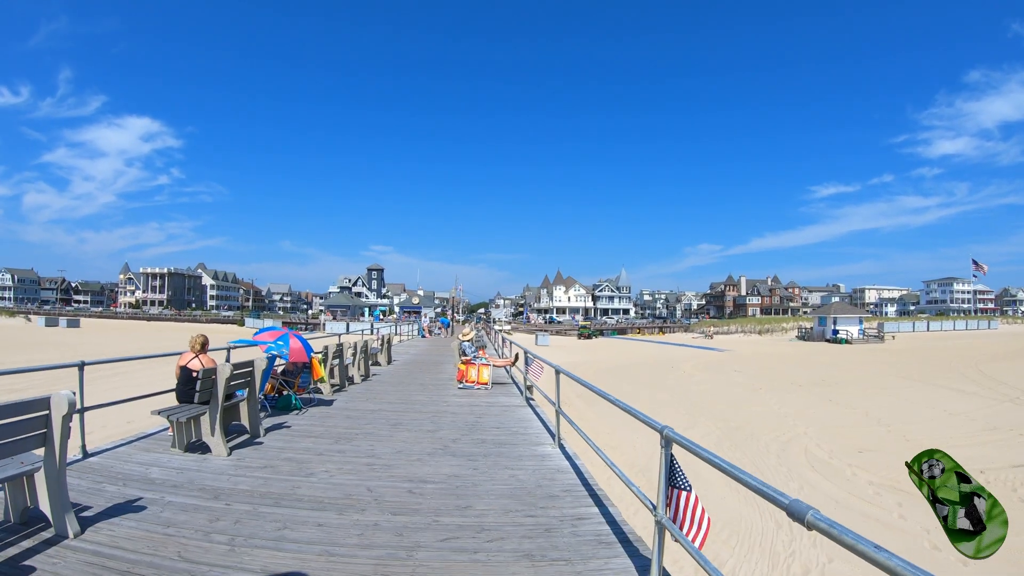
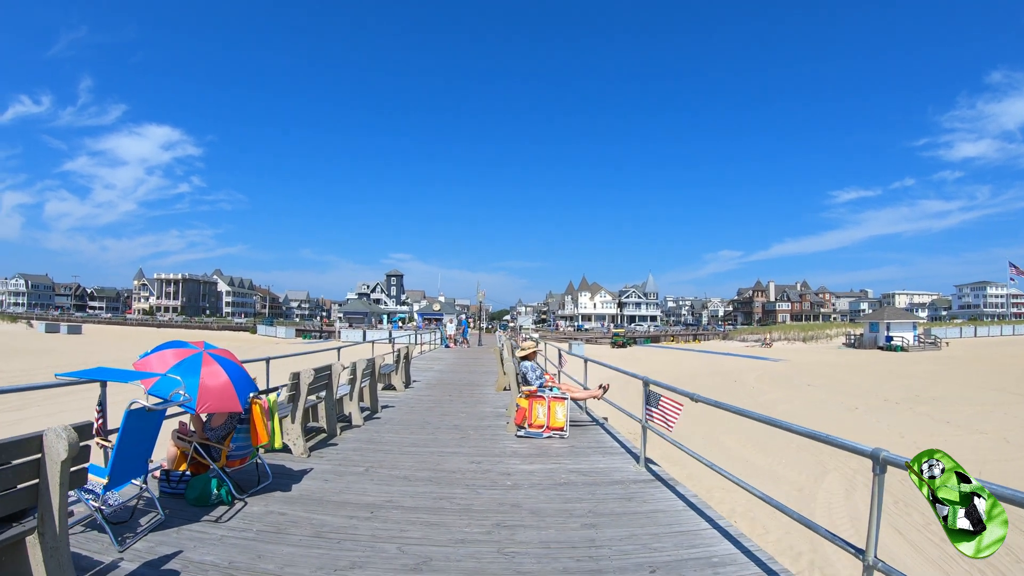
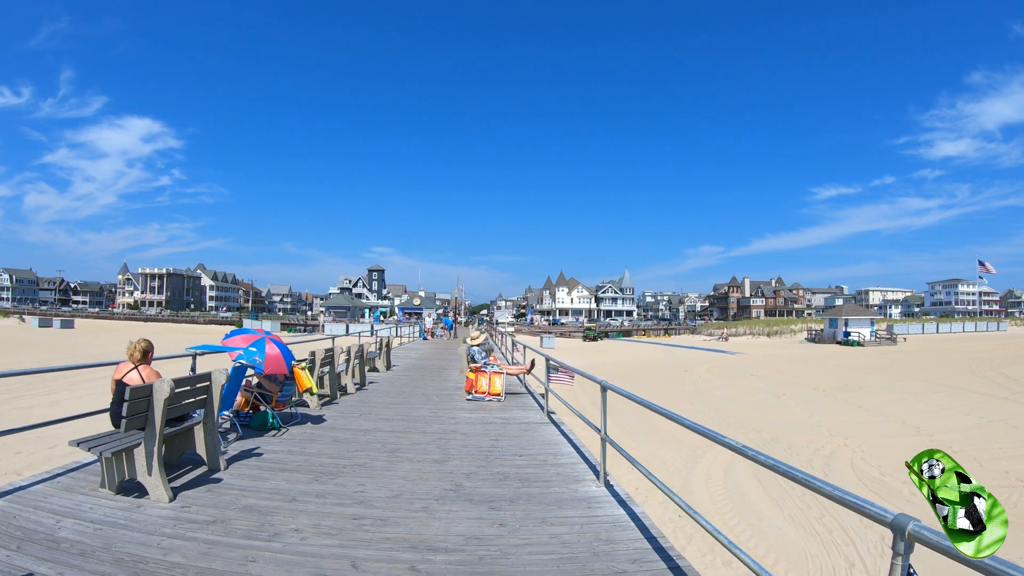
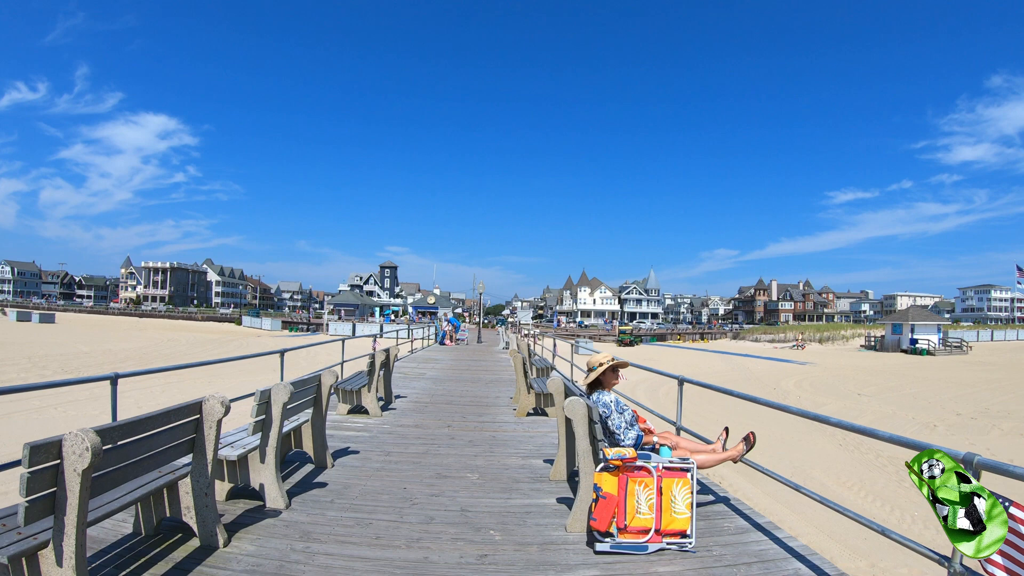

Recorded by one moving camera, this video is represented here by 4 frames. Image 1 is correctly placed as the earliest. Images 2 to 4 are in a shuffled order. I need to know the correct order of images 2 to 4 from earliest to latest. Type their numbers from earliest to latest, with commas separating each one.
3, 2, 4
